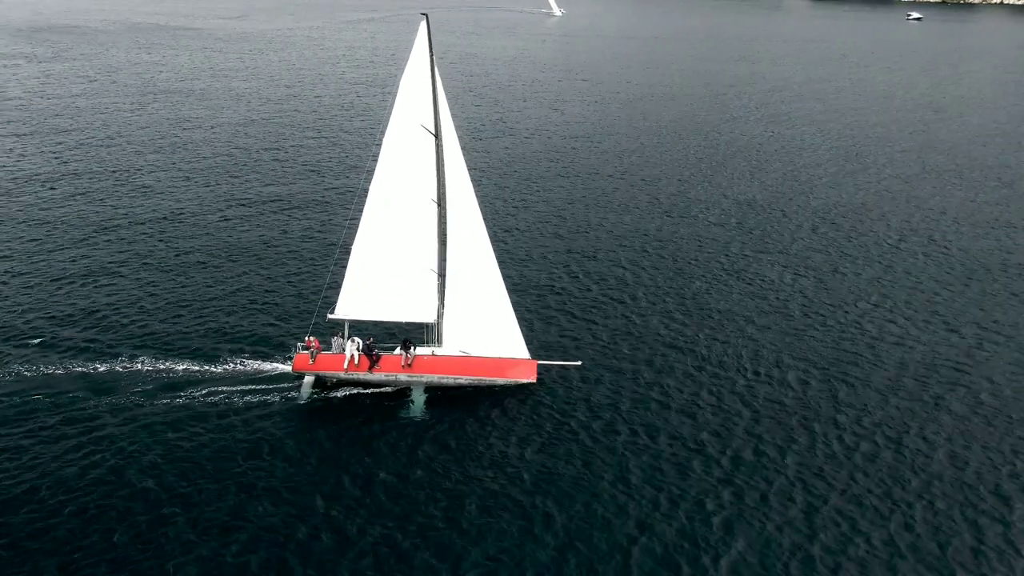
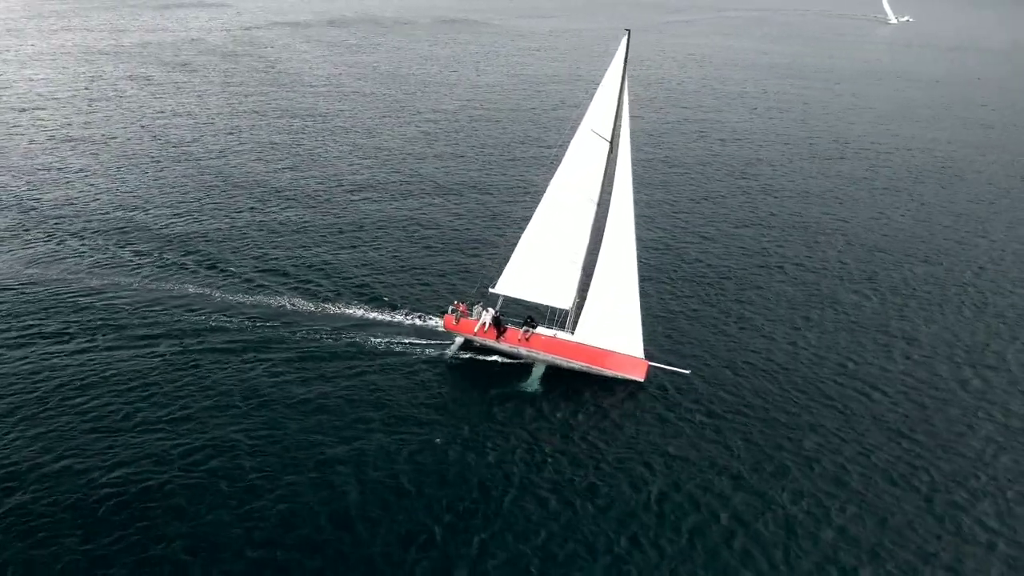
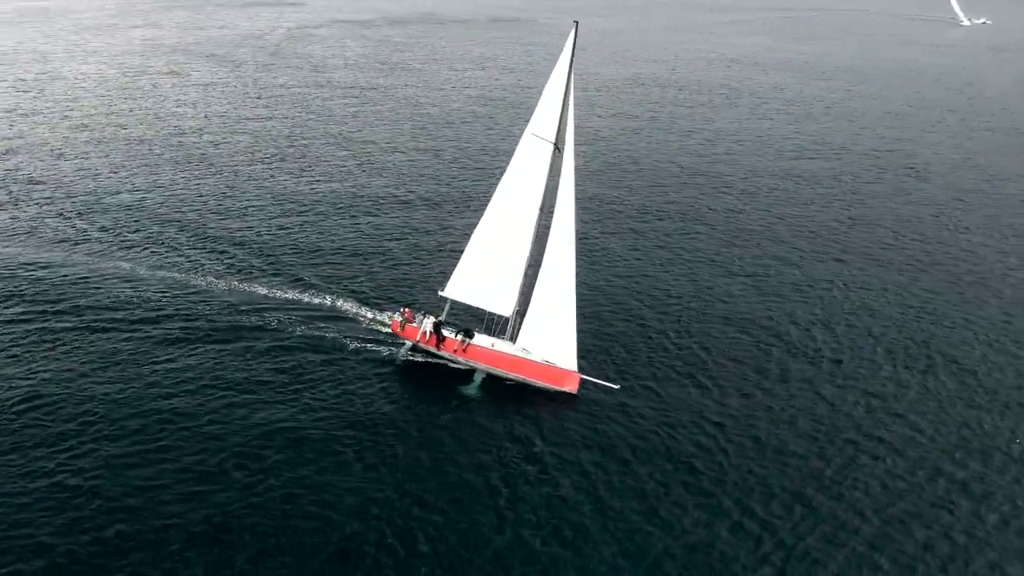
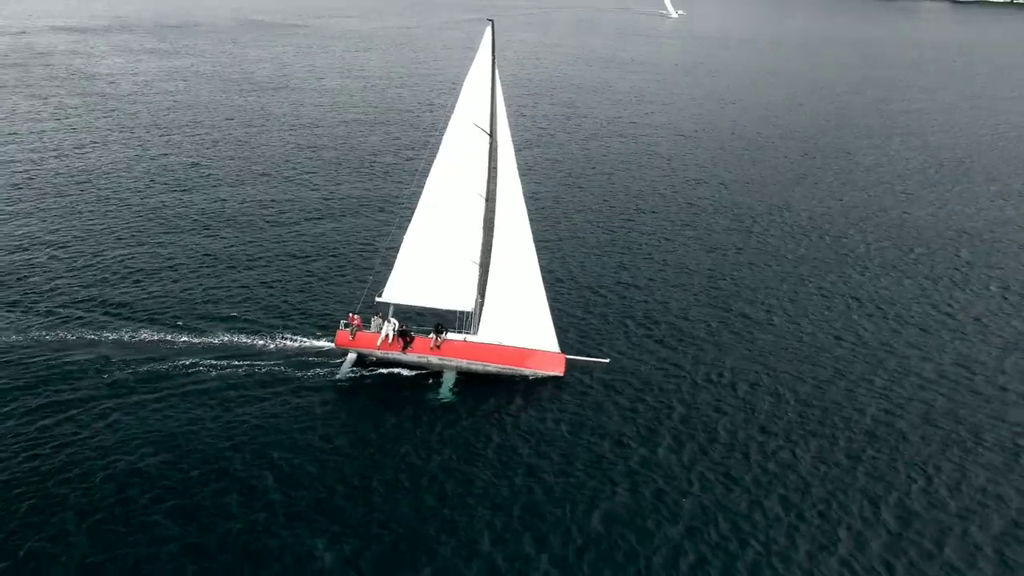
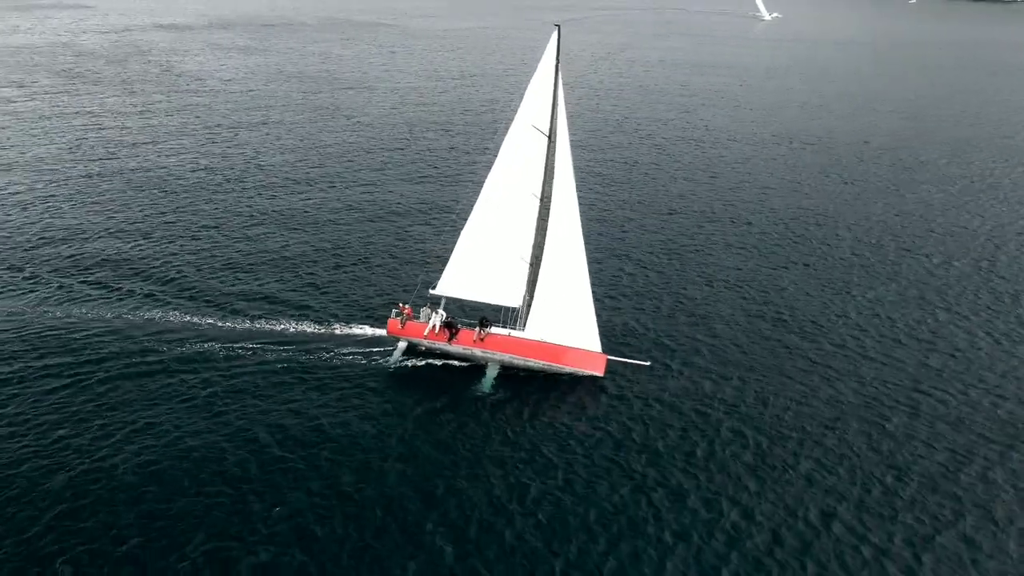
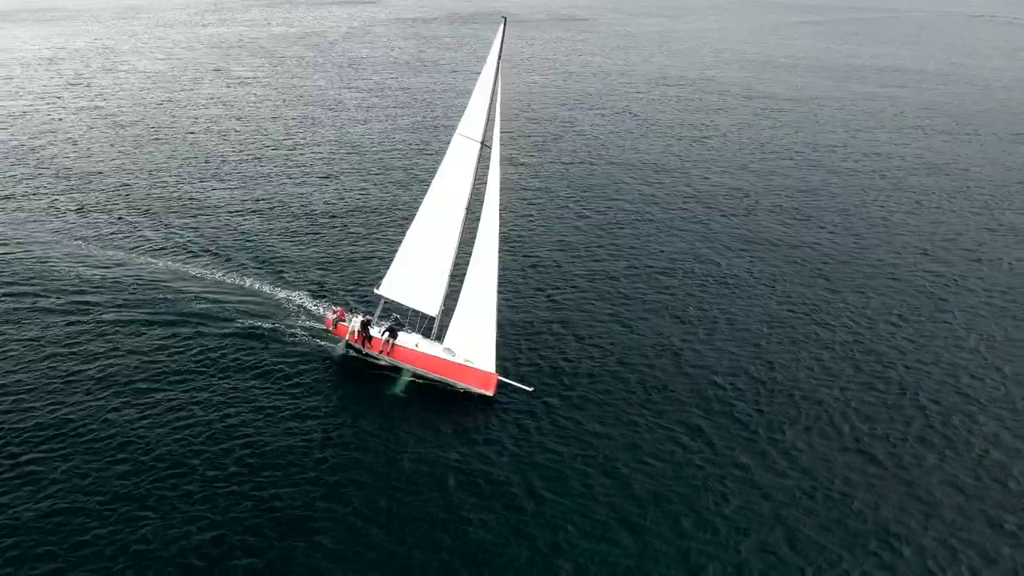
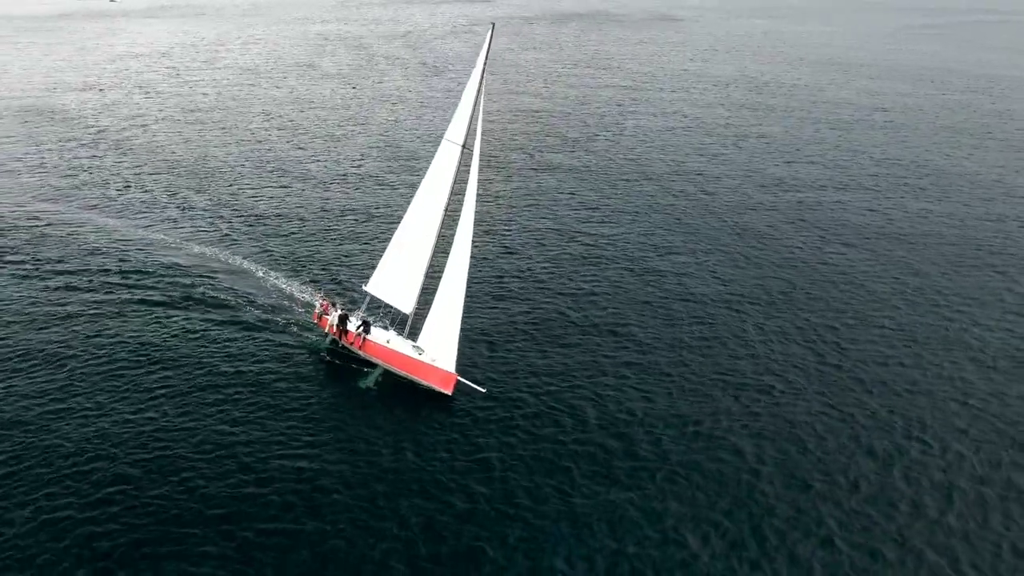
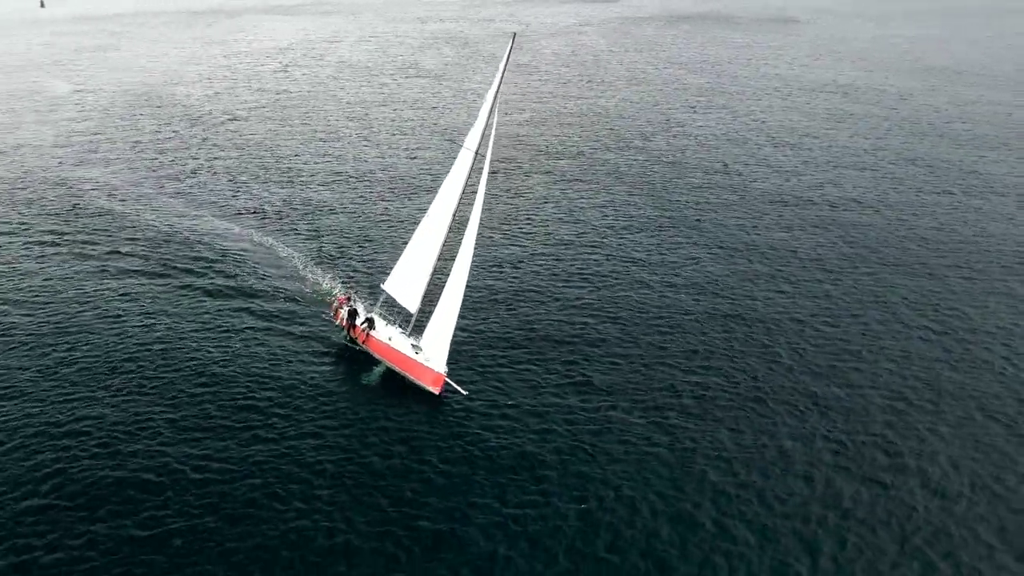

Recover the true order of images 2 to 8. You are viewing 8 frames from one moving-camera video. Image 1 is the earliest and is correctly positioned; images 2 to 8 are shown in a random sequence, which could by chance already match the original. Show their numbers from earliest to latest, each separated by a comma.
4, 5, 2, 3, 6, 7, 8
